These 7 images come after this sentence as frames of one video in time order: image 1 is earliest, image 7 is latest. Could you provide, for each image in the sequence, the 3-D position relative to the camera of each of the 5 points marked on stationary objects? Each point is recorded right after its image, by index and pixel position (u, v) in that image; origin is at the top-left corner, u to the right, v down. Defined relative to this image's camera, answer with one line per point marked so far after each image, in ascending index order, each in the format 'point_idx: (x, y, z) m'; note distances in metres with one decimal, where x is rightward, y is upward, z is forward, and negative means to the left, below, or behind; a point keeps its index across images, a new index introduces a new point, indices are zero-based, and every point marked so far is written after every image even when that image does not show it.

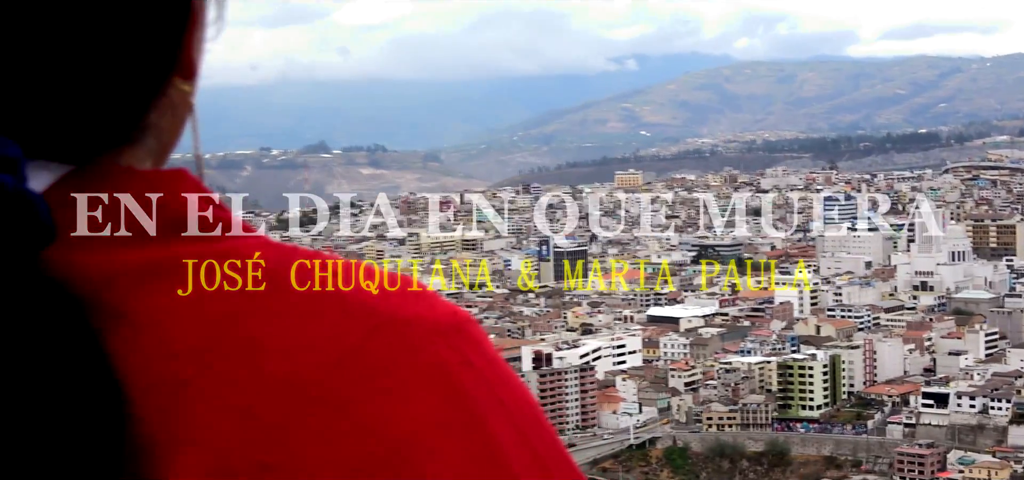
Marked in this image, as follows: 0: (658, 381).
0: (+1.7, -1.7, +14.3) m
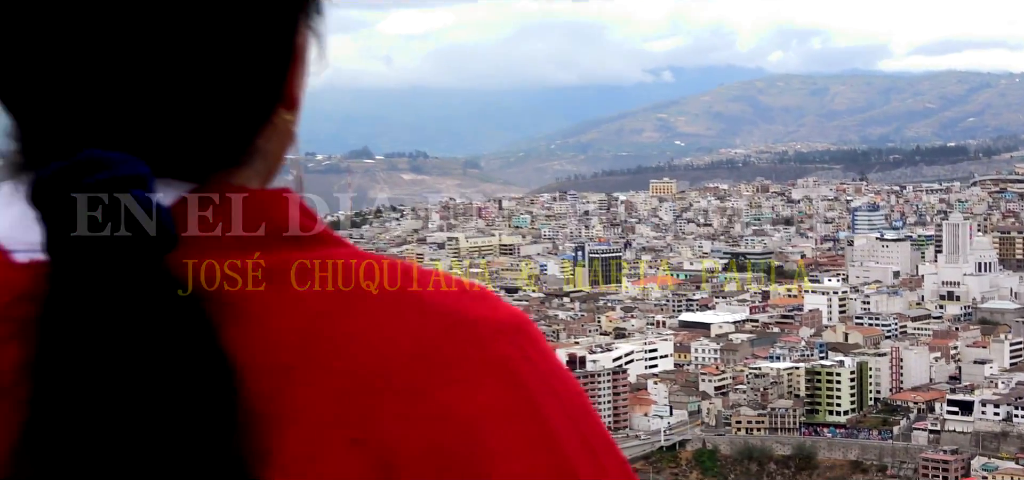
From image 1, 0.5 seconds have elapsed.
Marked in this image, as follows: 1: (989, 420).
0: (+2.2, -1.8, +14.7) m
1: (+5.5, -2.1, +13.8) m
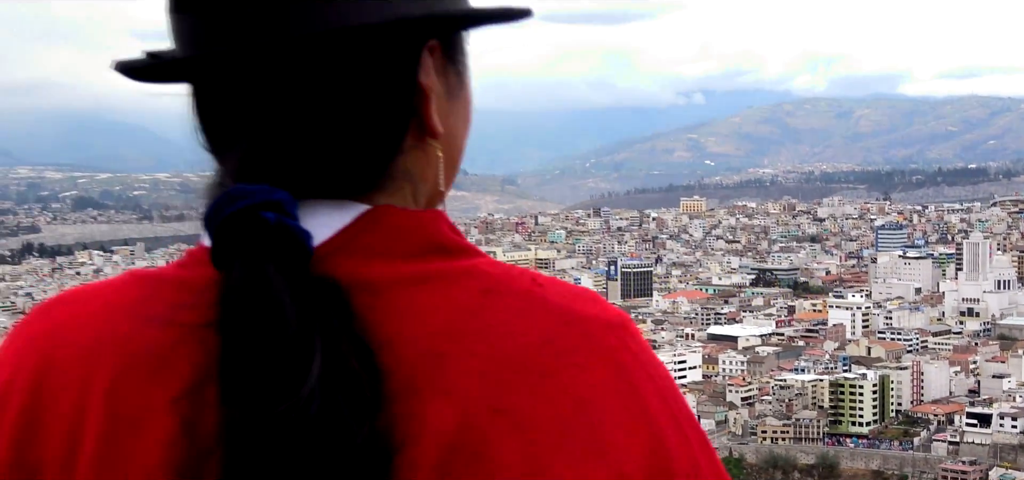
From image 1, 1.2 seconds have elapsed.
0: (+2.6, -2.0, +15.4) m
1: (+5.9, -2.3, +14.4) m
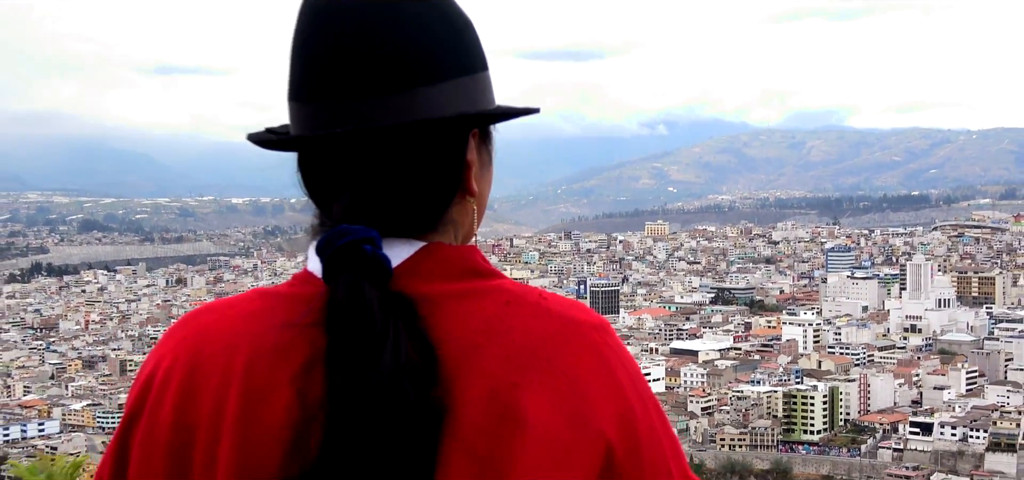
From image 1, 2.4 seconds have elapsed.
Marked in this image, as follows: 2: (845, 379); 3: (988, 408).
0: (+2.3, -2.3, +16.7) m
1: (+5.6, -2.6, +15.7) m
2: (+5.3, -2.2, +19.1) m
3: (+6.7, -2.4, +17.1) m
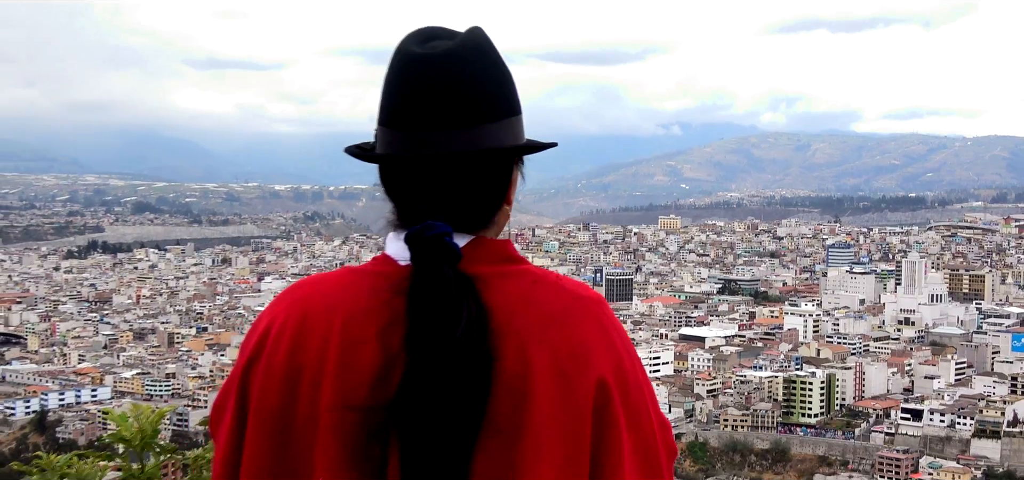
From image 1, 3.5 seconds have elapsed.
0: (+2.6, -2.1, +18.1) m
1: (+5.9, -2.6, +17.1) m
2: (+5.6, -2.1, +20.5) m
3: (+7.0, -2.4, +18.4) m
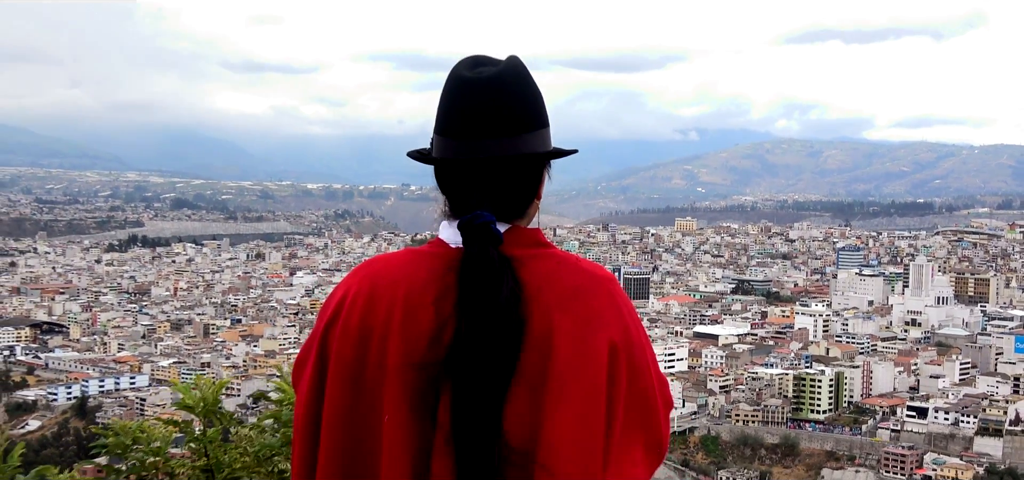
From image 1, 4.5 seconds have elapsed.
0: (+2.9, -2.2, +18.9) m
1: (+6.2, -2.6, +17.8) m
2: (+5.9, -2.2, +21.2) m
3: (+7.3, -2.4, +19.1) m
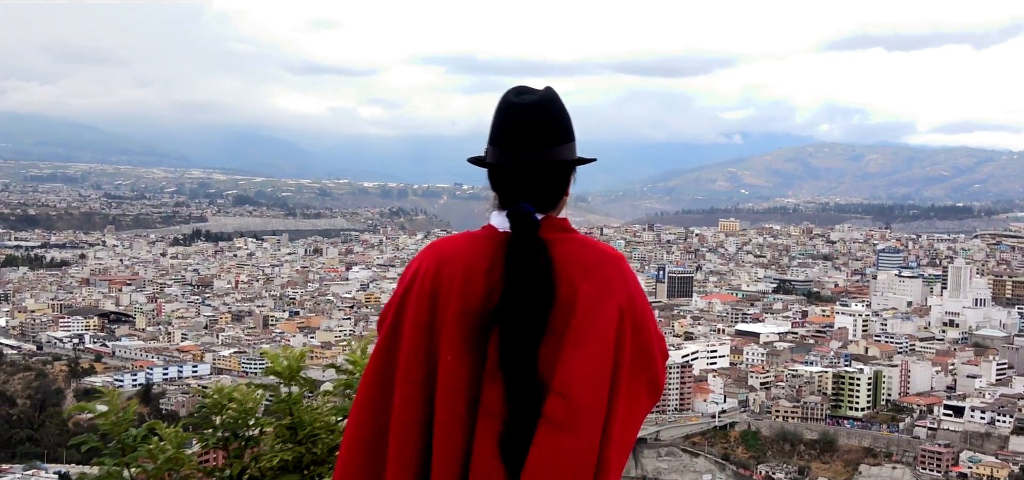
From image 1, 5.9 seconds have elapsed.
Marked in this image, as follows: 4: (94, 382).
0: (+3.7, -2.2, +19.5) m
1: (+6.9, -2.7, +18.4) m
2: (+6.8, -2.2, +21.8) m
3: (+8.1, -2.5, +19.6) m
4: (-5.0, -1.7, +14.9) m
